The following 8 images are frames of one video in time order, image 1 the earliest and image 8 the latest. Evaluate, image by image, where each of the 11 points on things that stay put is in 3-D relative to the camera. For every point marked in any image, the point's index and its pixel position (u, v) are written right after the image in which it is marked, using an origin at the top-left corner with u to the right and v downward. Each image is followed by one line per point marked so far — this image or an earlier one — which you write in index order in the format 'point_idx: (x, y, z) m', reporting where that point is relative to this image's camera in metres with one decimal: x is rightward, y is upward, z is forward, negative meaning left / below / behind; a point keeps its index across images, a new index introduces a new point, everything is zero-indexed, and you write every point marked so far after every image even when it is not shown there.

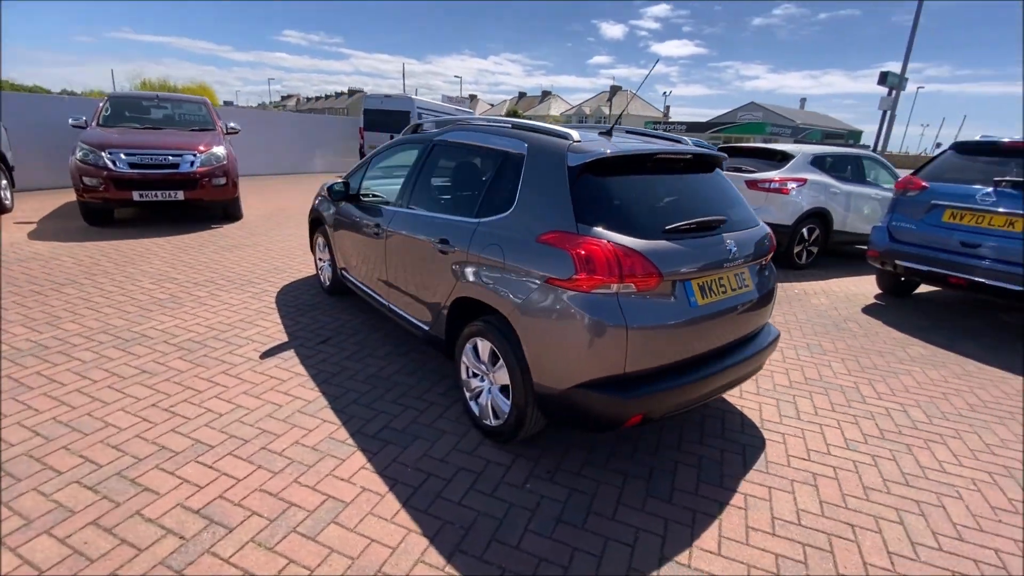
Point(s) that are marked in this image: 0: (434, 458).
0: (-0.4, -1.0, +2.9) m
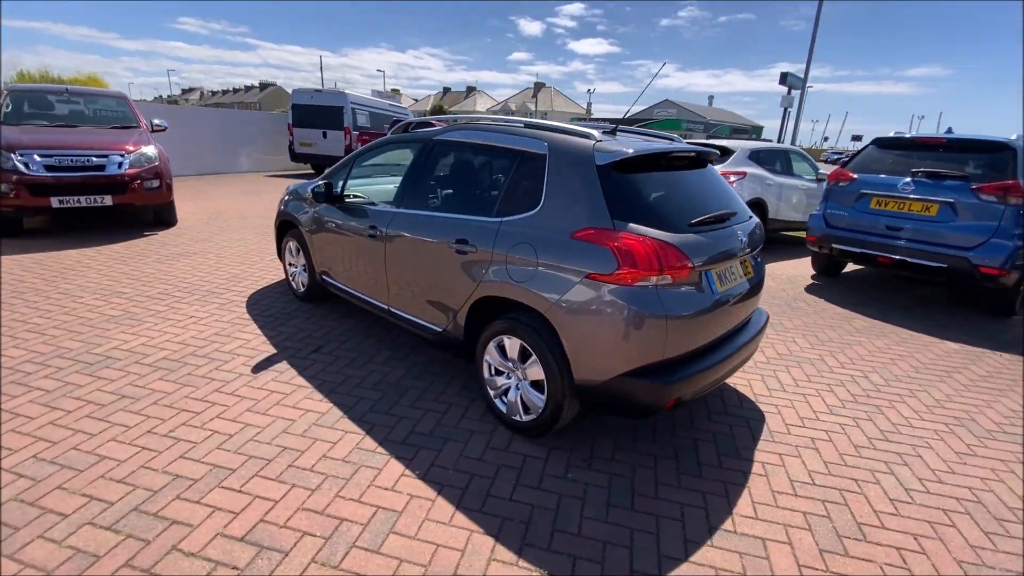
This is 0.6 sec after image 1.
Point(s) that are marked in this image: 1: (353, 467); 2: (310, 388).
0: (-0.2, -1.0, +2.9) m
1: (-0.9, -1.0, +2.7) m
2: (-1.5, -0.7, +3.5) m
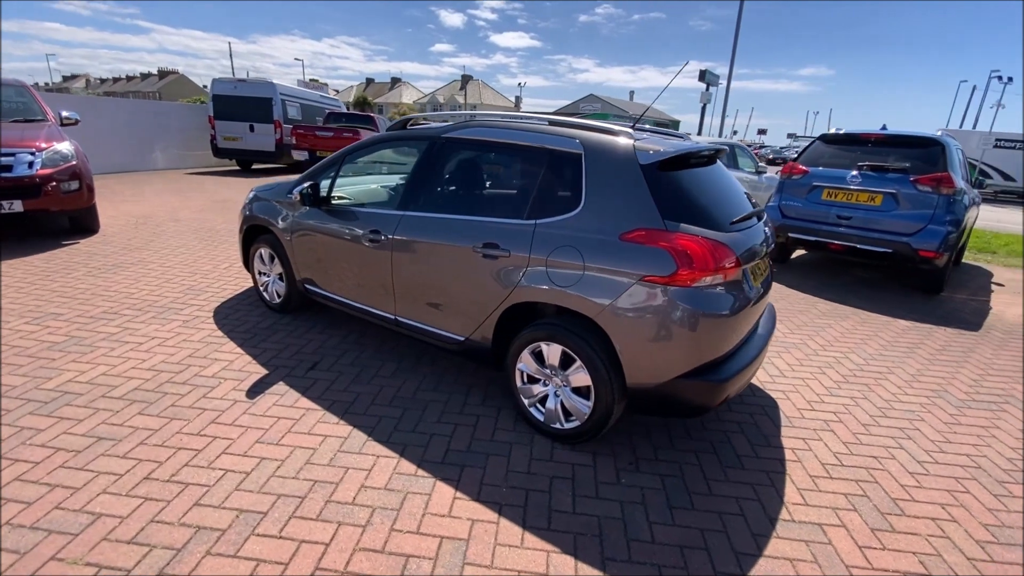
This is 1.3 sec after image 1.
0: (+0.1, -1.0, +2.8) m
1: (-0.6, -1.1, +2.5) m
2: (-1.3, -0.8, +3.2) m
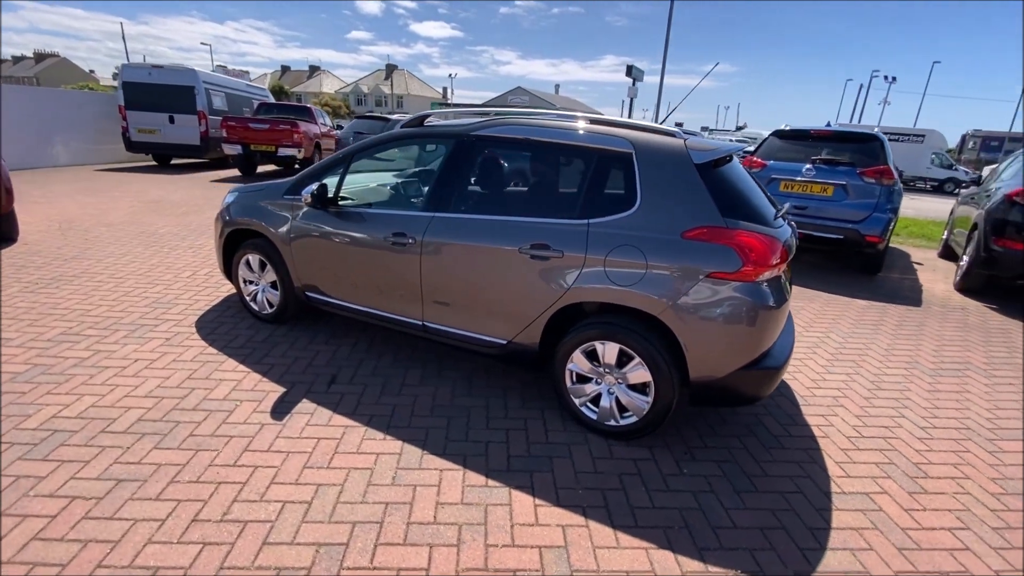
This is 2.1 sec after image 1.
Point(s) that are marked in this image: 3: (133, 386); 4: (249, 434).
0: (+0.4, -1.1, +2.8) m
1: (-0.2, -1.1, +2.4) m
2: (-0.9, -0.9, +3.0) m
3: (-2.6, -0.7, +3.3) m
4: (-1.6, -0.9, +2.9) m
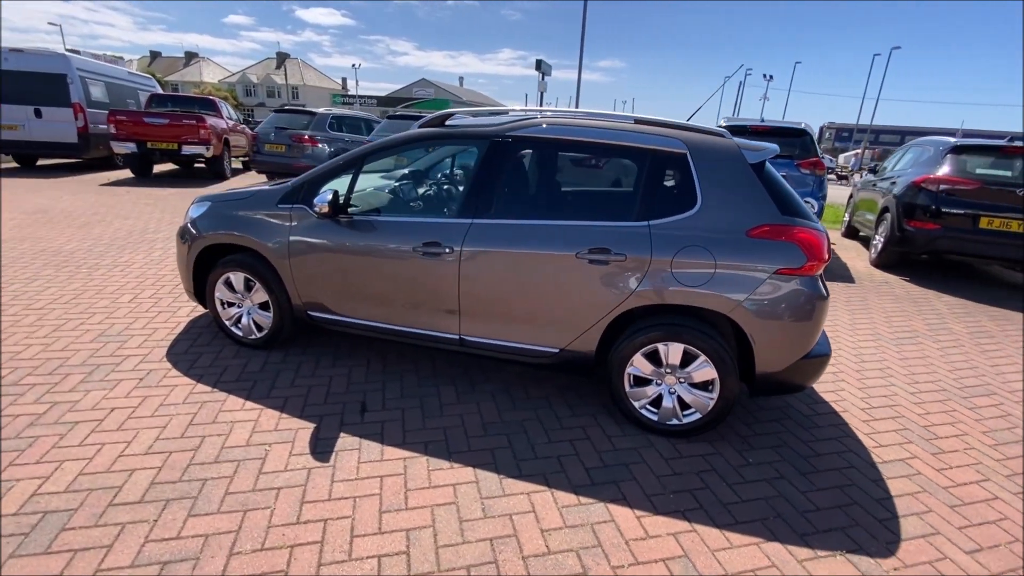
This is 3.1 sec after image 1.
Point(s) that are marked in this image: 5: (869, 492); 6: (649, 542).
0: (+0.9, -1.1, +2.8) m
1: (+0.4, -1.2, +2.3) m
2: (-0.5, -1.0, +2.7) m
3: (-2.2, -0.9, +2.7) m
4: (-1.1, -1.0, +2.5) m
5: (+2.0, -1.2, +2.7) m
6: (+0.6, -1.2, +2.3) m
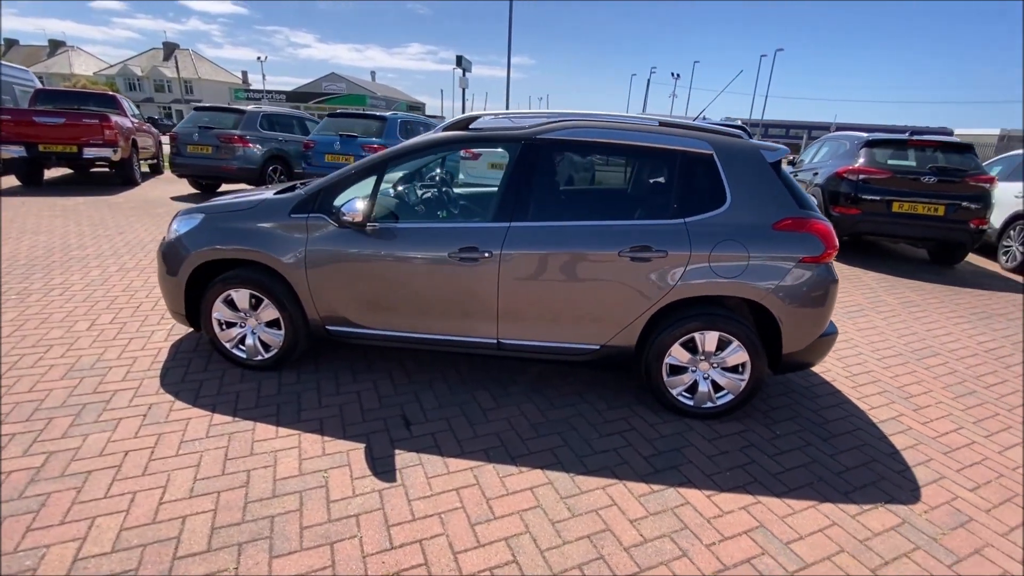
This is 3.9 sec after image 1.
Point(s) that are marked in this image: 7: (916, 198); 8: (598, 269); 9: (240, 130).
0: (+1.3, -1.0, +3.0) m
1: (+0.8, -1.2, +2.5) m
2: (-0.1, -1.0, +2.7) m
3: (-1.8, -1.0, +2.4) m
4: (-0.7, -1.1, +2.4) m
5: (+2.4, -1.0, +3.1) m
6: (+1.1, -1.2, +2.5) m
7: (+6.0, +1.3, +7.2) m
8: (+0.5, +0.1, +3.0) m
9: (-5.7, +3.3, +10.1) m
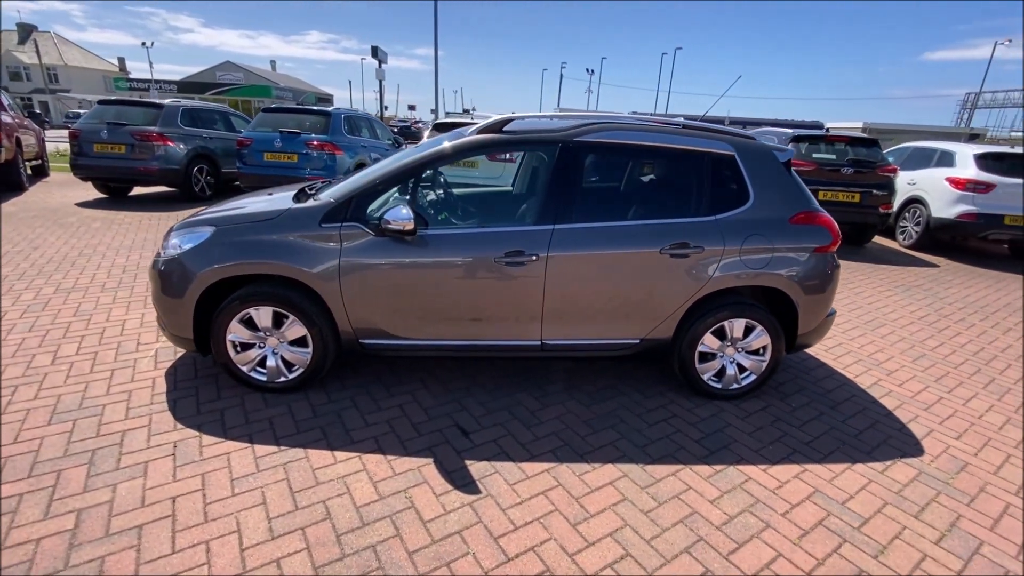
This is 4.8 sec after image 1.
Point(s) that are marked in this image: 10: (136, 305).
0: (+1.6, -1.0, +3.2) m
1: (+1.3, -1.1, +2.7) m
2: (+0.3, -1.0, +2.8) m
3: (-1.3, -1.1, +2.2) m
4: (-0.2, -1.1, +2.3) m
5: (+2.7, -0.9, +3.6) m
6: (+1.5, -1.1, +2.7) m
7: (+5.5, +1.7, +8.2) m
8: (+0.8, +0.1, +3.2) m
9: (-6.6, +3.0, +9.1) m
10: (-3.5, -0.2, +4.5) m
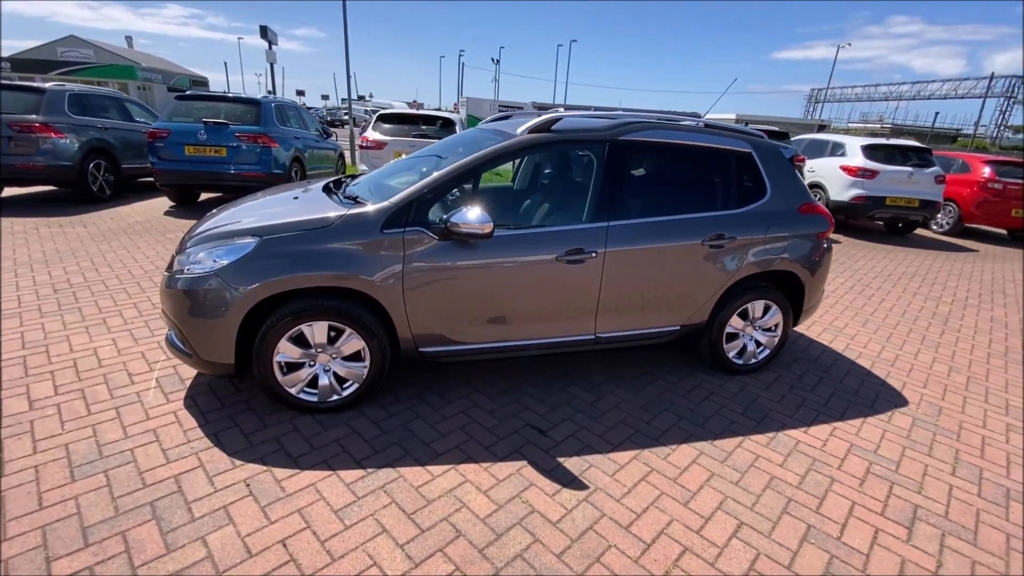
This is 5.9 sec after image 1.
0: (+2.0, -0.8, +3.6) m
1: (+1.8, -1.0, +3.0) m
2: (+0.8, -1.0, +2.9) m
3: (-0.6, -1.2, +2.1) m
4: (+0.4, -1.1, +2.4) m
5: (+3.0, -0.7, +4.2) m
6: (+2.1, -1.0, +3.1) m
7: (+4.7, +2.1, +9.2) m
8: (+1.2, +0.2, +3.4) m
9: (-7.4, +2.7, +7.6) m
10: (-3.3, -0.3, +3.9) m
